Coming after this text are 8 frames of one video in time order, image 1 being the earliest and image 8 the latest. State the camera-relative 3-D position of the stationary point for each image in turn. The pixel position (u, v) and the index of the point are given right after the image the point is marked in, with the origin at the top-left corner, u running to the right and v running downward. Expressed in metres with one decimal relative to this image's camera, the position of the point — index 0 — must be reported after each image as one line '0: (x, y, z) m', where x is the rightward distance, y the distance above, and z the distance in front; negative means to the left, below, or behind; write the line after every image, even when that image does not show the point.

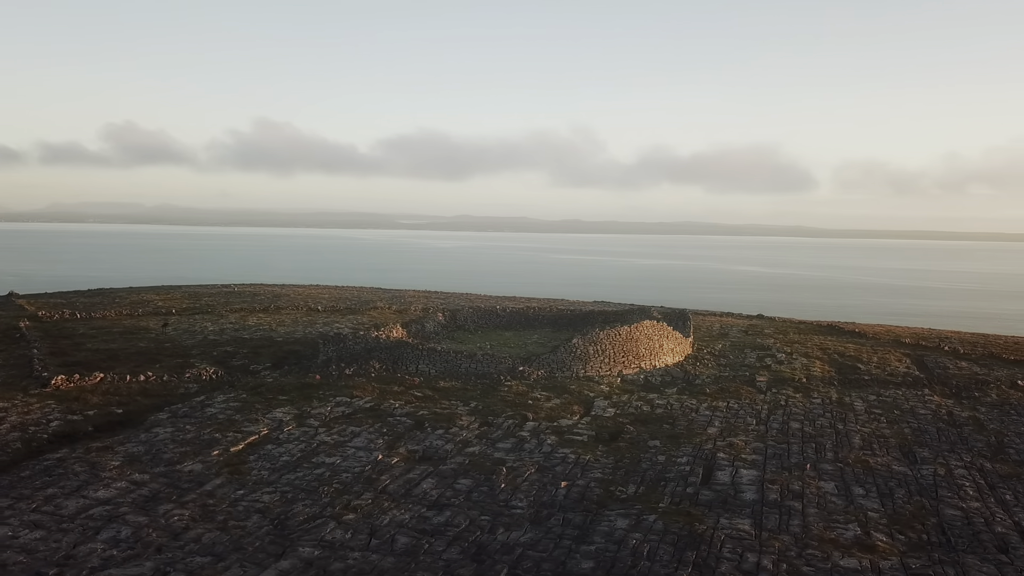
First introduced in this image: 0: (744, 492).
0: (+3.8, -3.2, +12.9) m
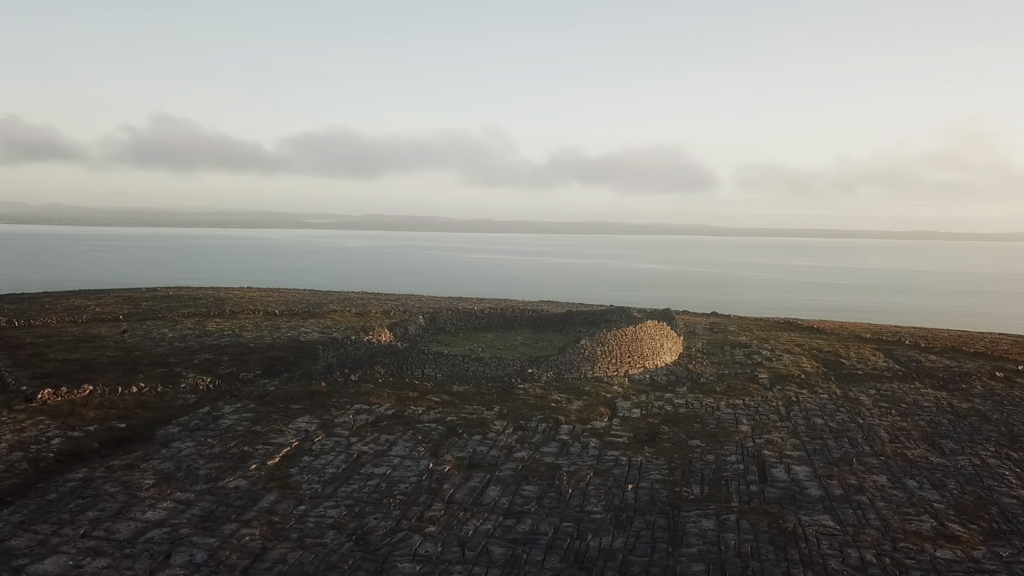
0: (+4.9, -3.3, +13.2) m
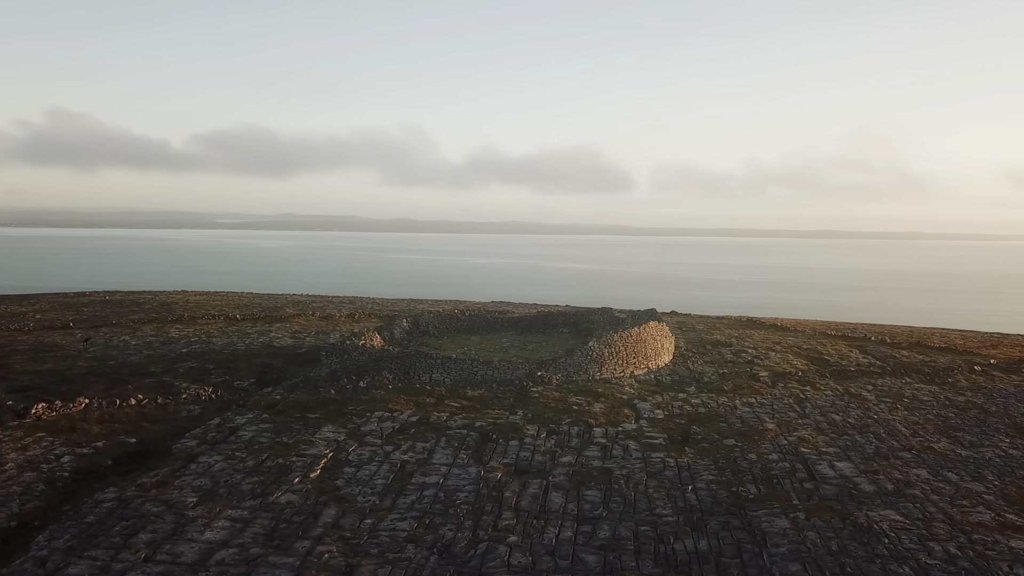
0: (+5.8, -3.3, +13.6) m
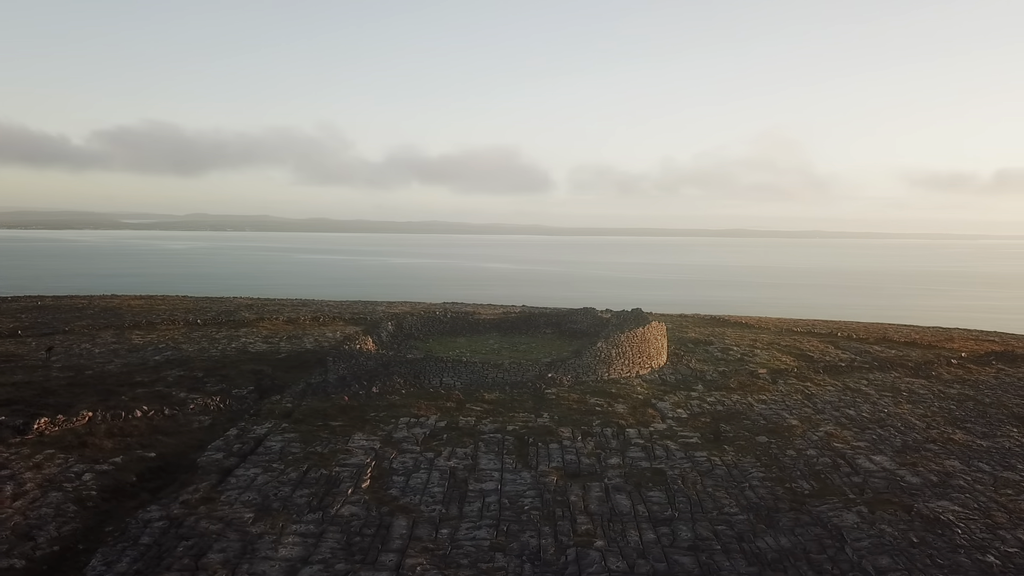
0: (+6.8, -3.3, +14.1) m
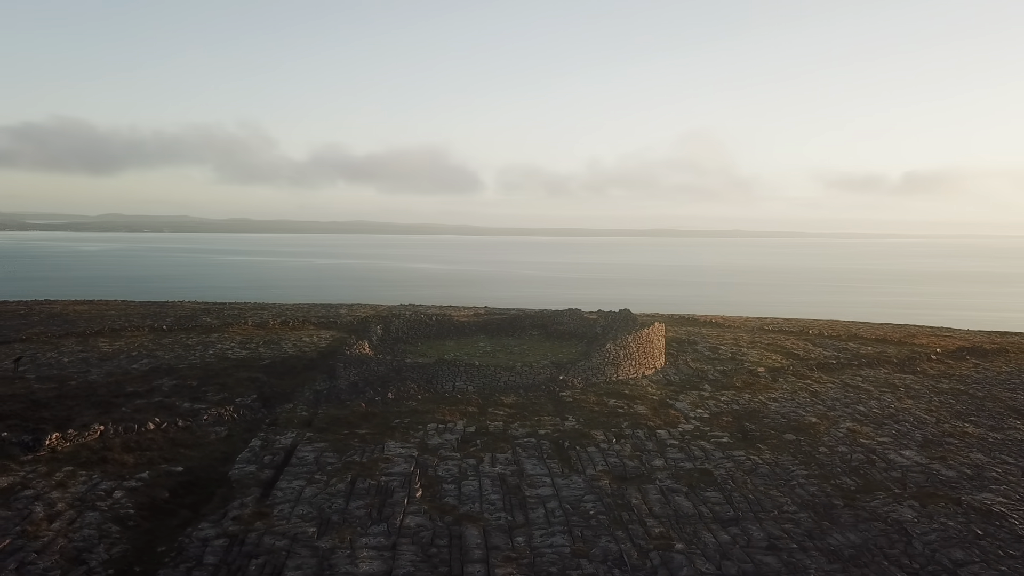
0: (+7.7, -3.3, +14.6) m
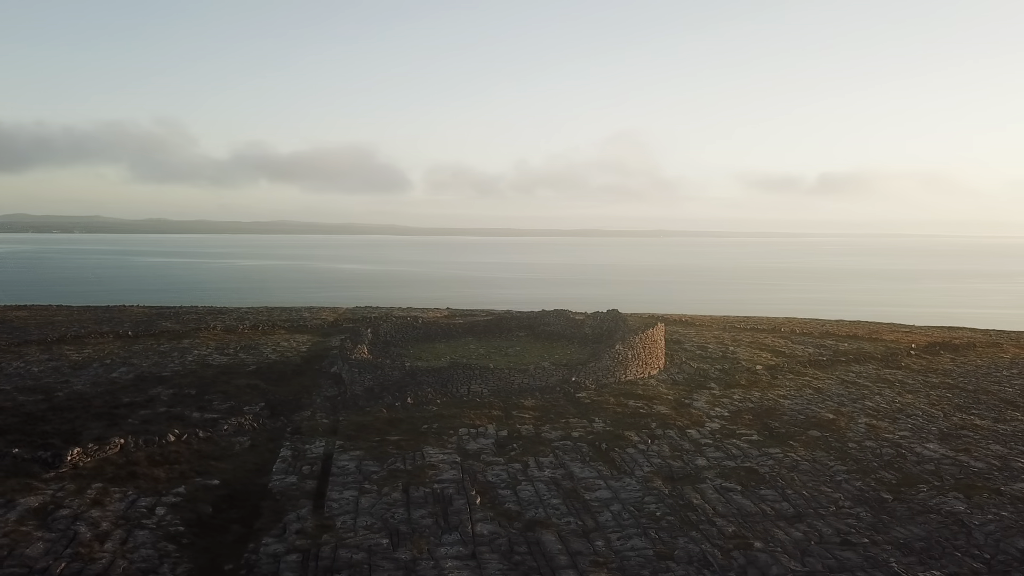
0: (+8.5, -3.2, +15.2) m
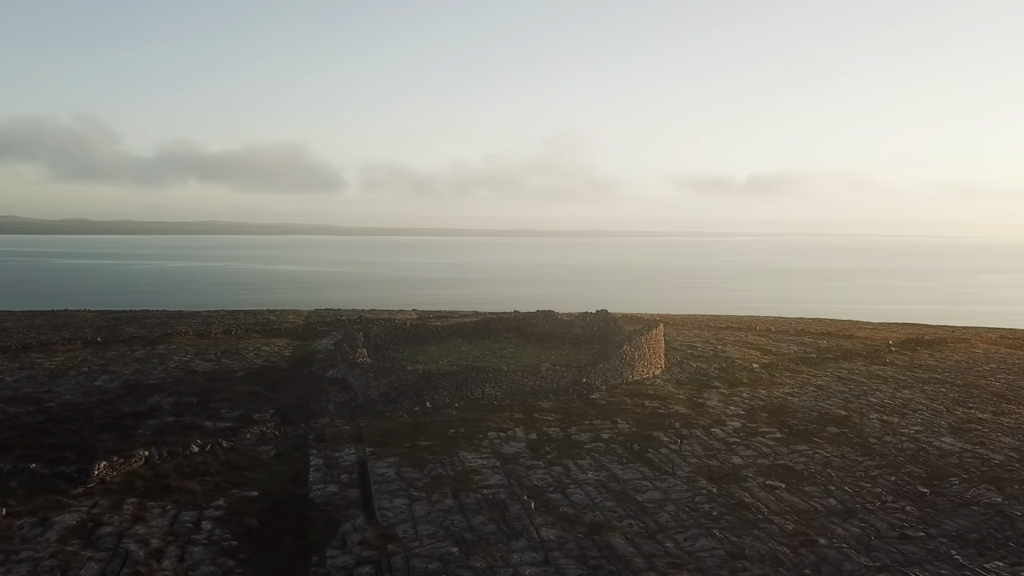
0: (+9.2, -3.2, +15.8) m
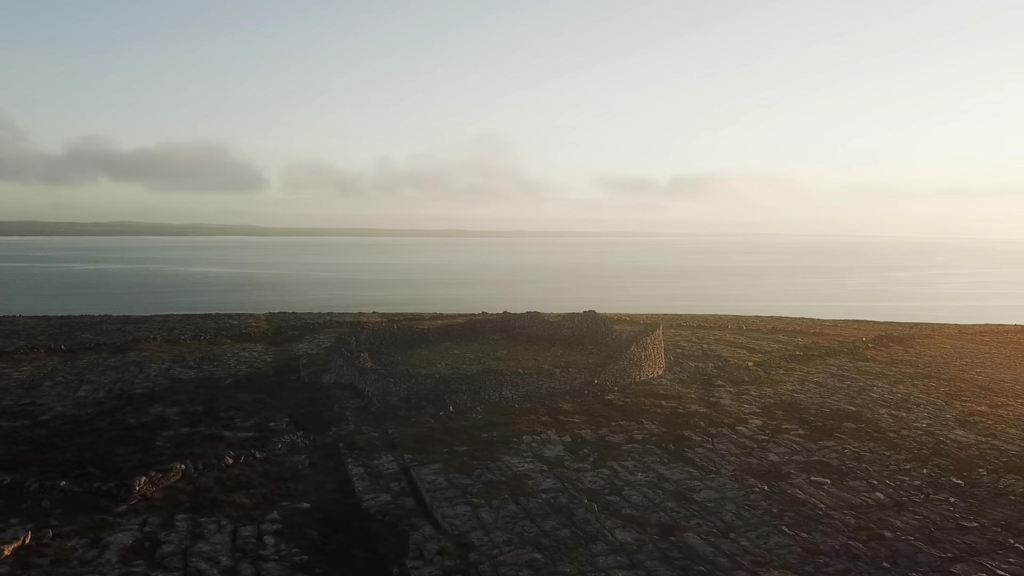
0: (+9.9, -3.2, +16.5) m
